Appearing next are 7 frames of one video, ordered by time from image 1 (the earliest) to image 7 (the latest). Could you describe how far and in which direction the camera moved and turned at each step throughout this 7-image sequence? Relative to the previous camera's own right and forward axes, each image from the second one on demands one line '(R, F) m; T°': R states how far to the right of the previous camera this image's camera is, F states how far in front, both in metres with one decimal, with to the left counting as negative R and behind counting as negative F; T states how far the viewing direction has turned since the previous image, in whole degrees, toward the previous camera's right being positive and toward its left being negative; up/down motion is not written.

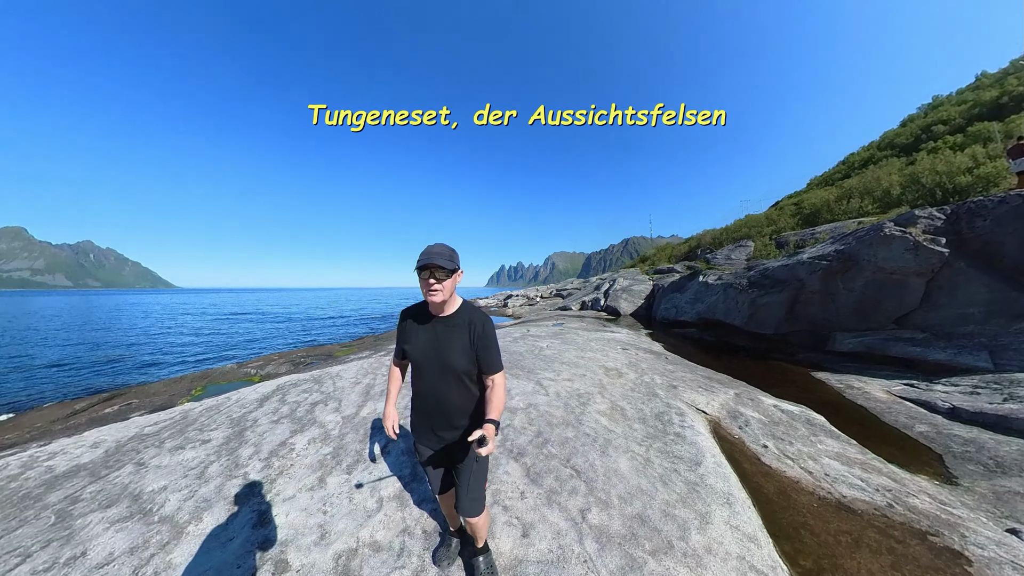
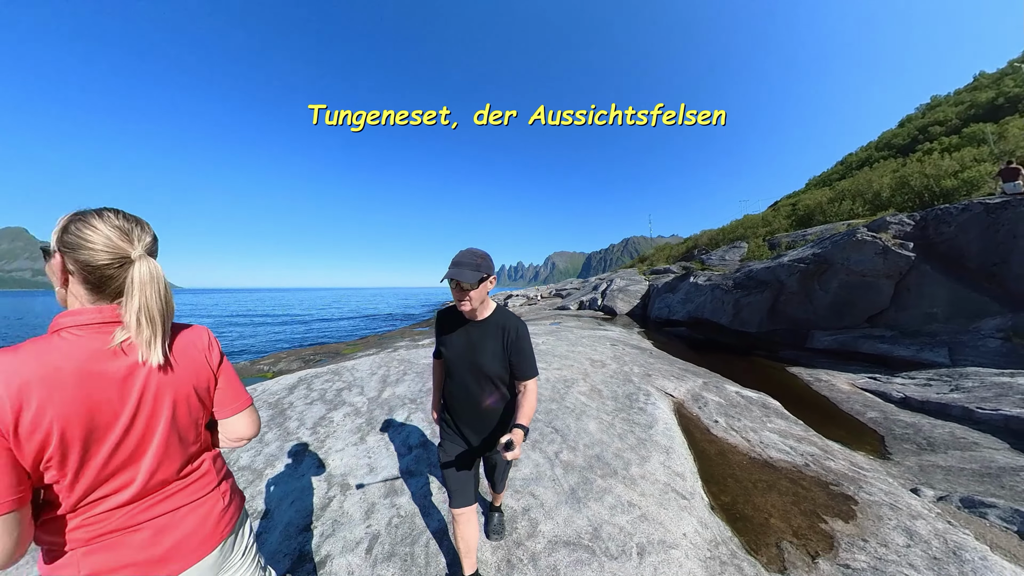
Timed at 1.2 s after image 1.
(+0.1, -0.9) m; 0°
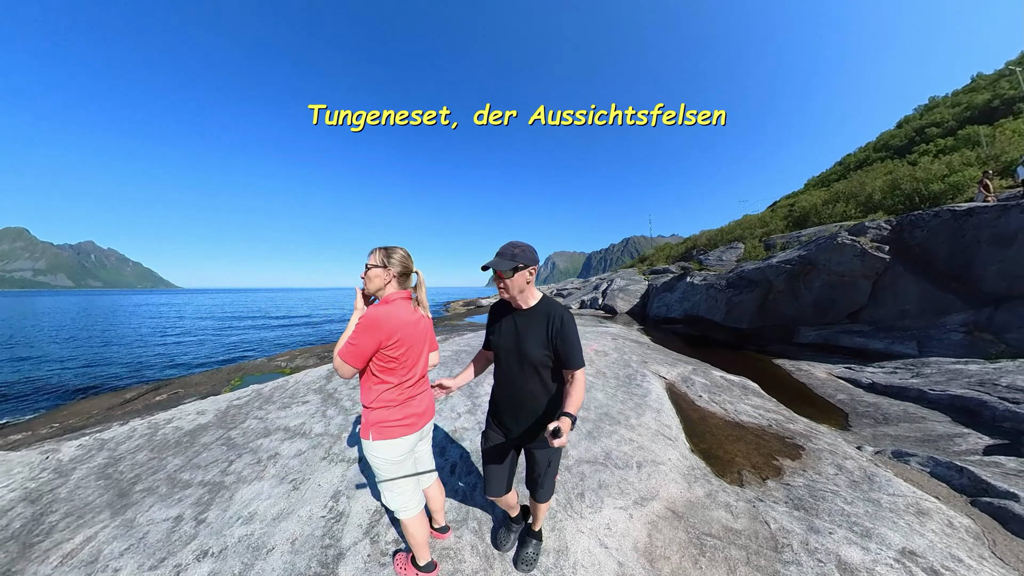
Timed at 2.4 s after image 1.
(-0.4, -1.1) m; 0°
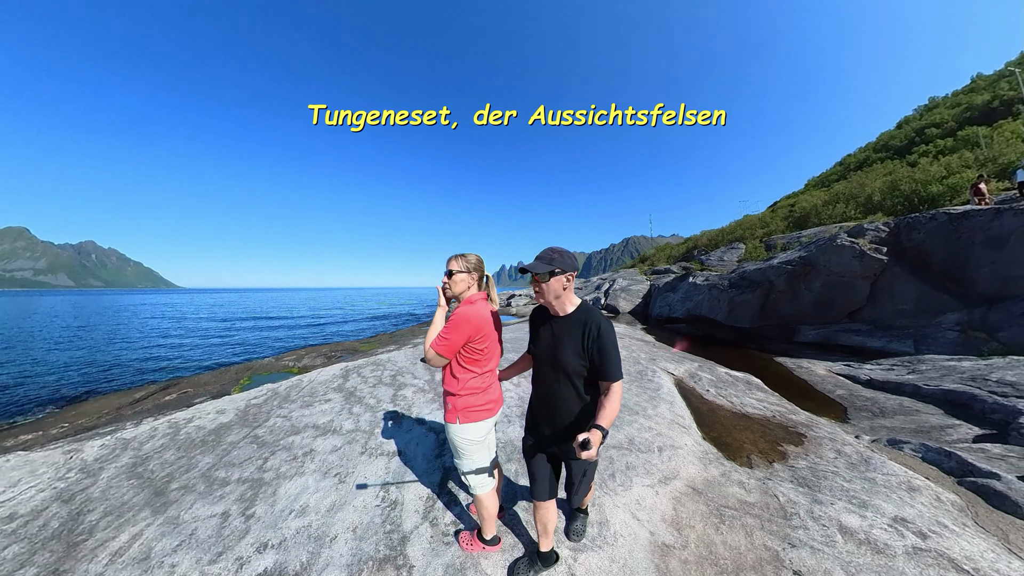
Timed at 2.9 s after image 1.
(-0.4, -0.4) m; 0°
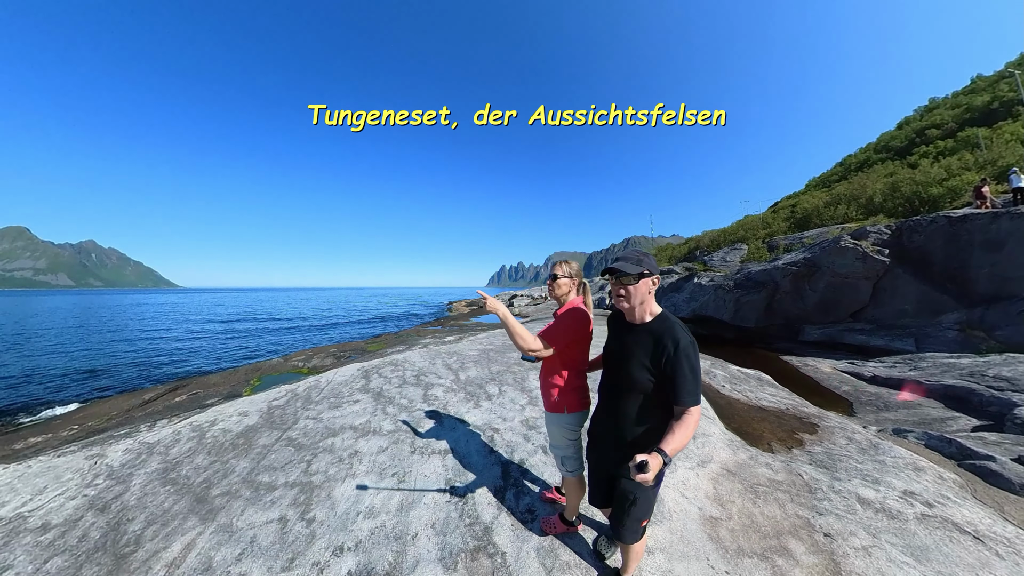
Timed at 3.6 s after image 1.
(-0.6, -0.5) m; 0°
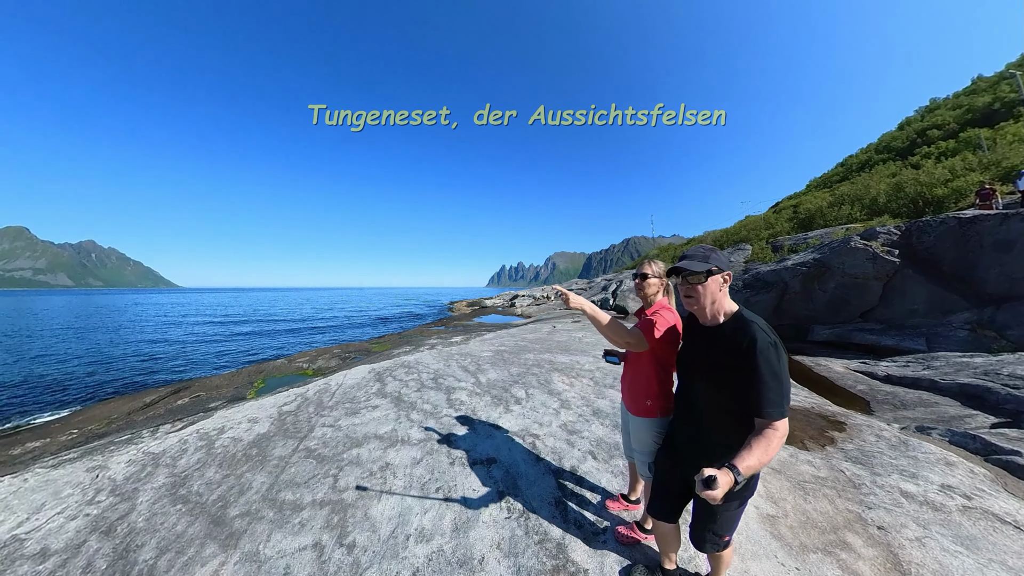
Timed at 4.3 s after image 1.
(-0.6, -0.1) m; 0°
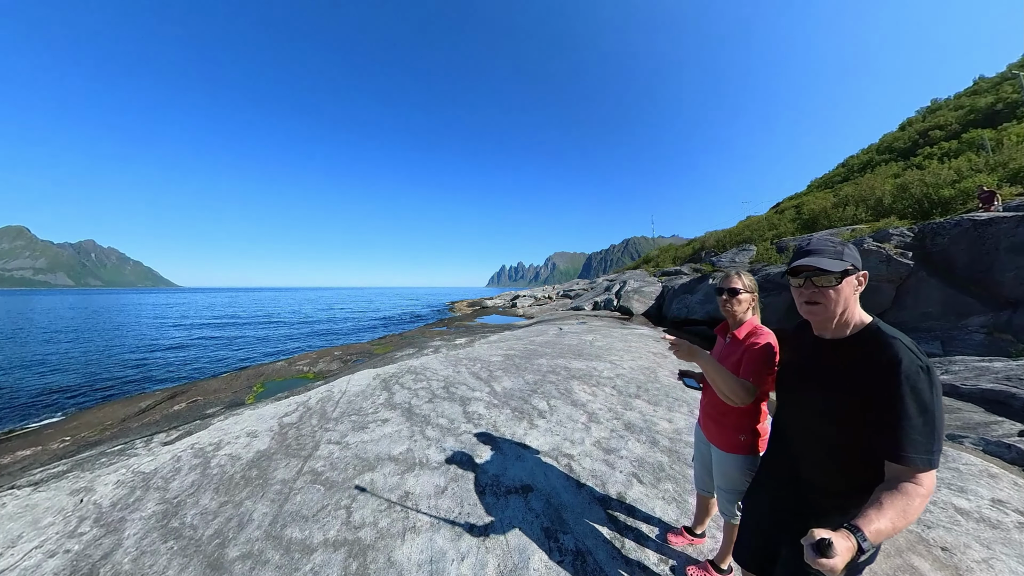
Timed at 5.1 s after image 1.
(-0.4, +0.1) m; 0°
